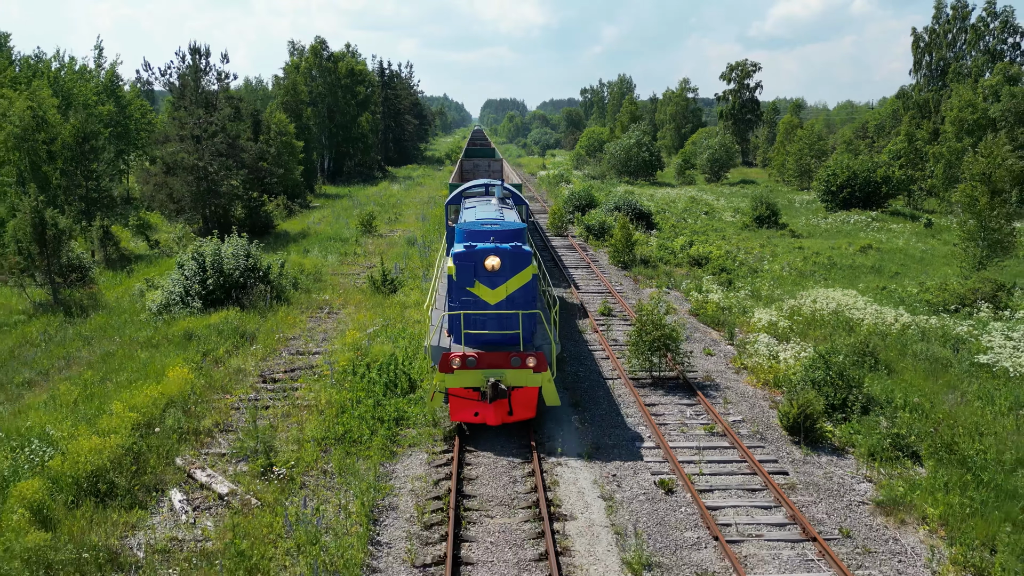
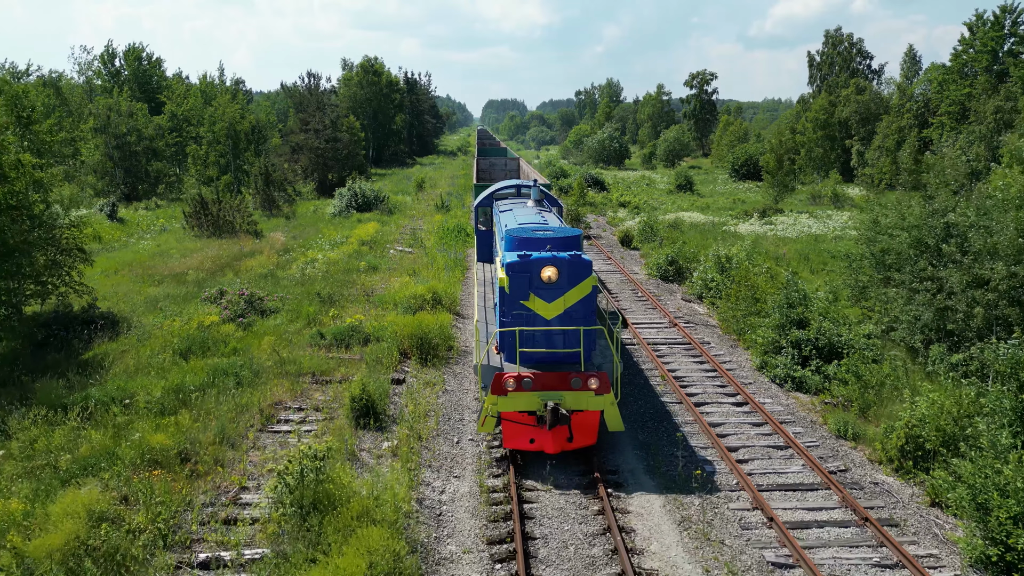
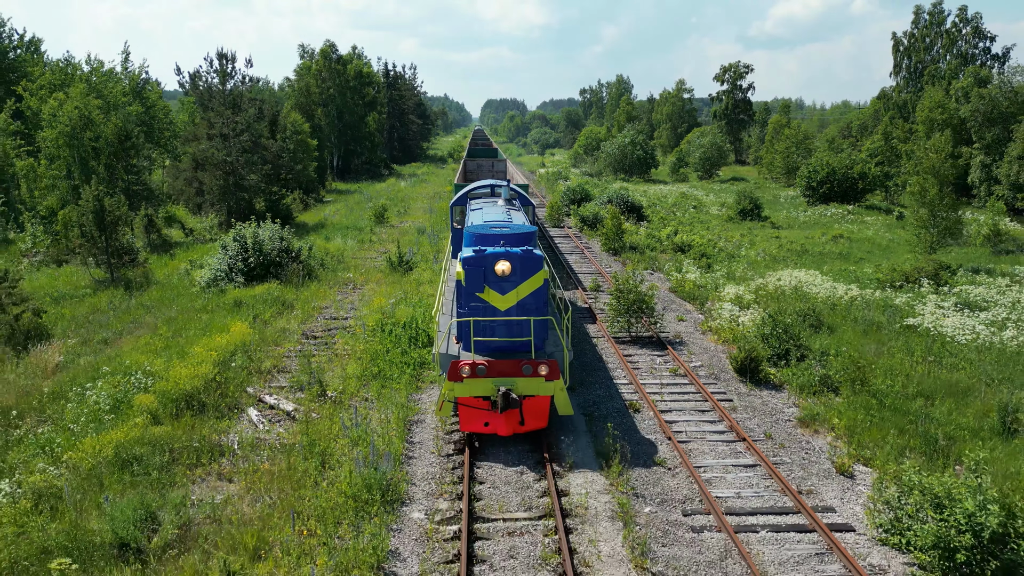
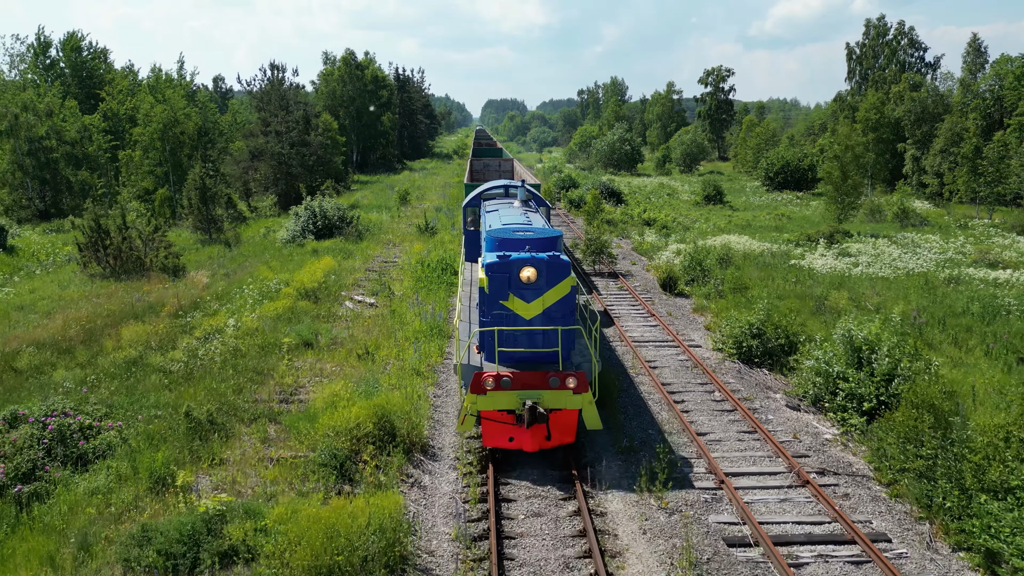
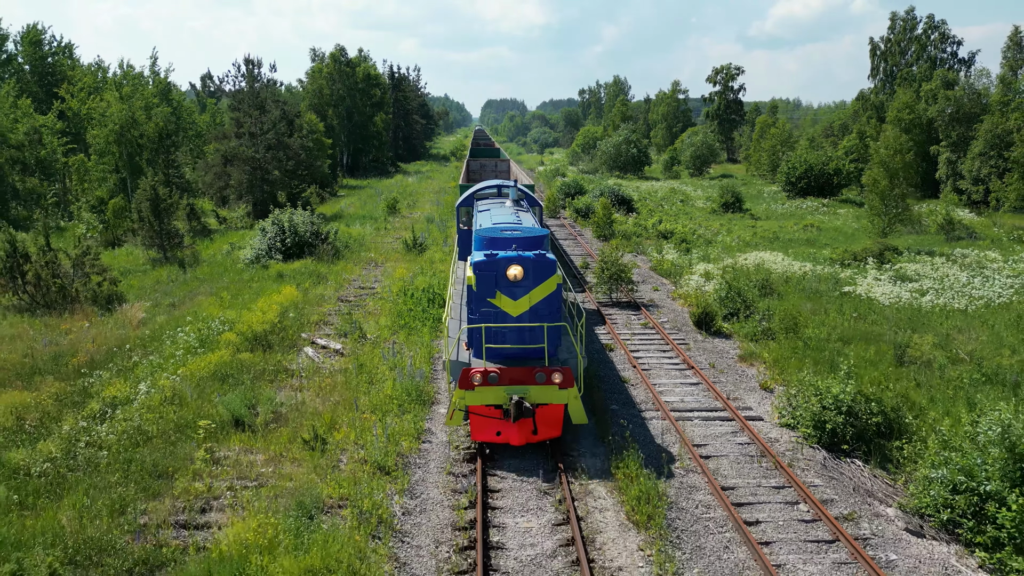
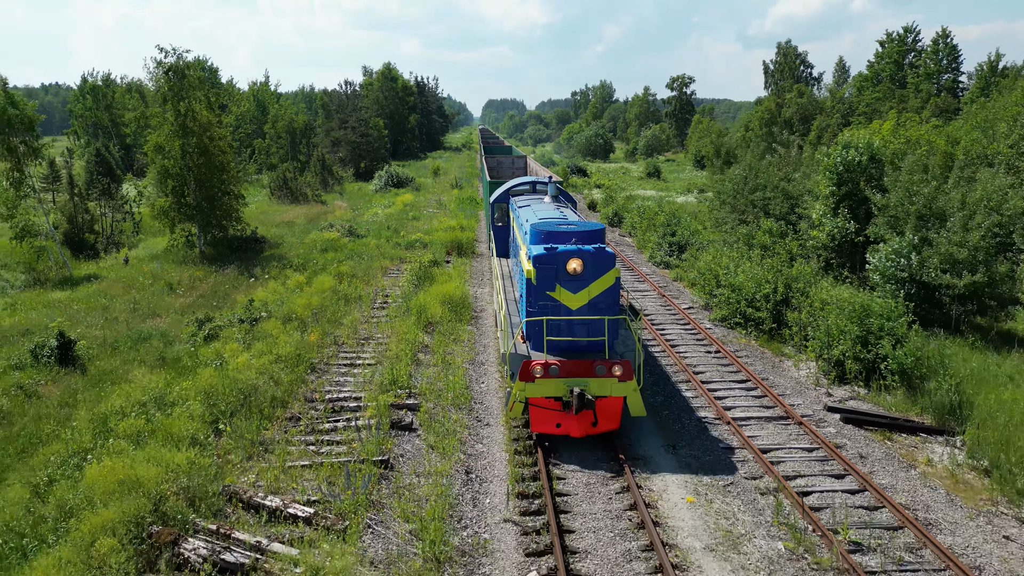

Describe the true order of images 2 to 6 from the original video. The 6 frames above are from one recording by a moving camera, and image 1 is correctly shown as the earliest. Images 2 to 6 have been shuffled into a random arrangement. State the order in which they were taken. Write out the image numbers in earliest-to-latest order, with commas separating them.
3, 5, 4, 2, 6
